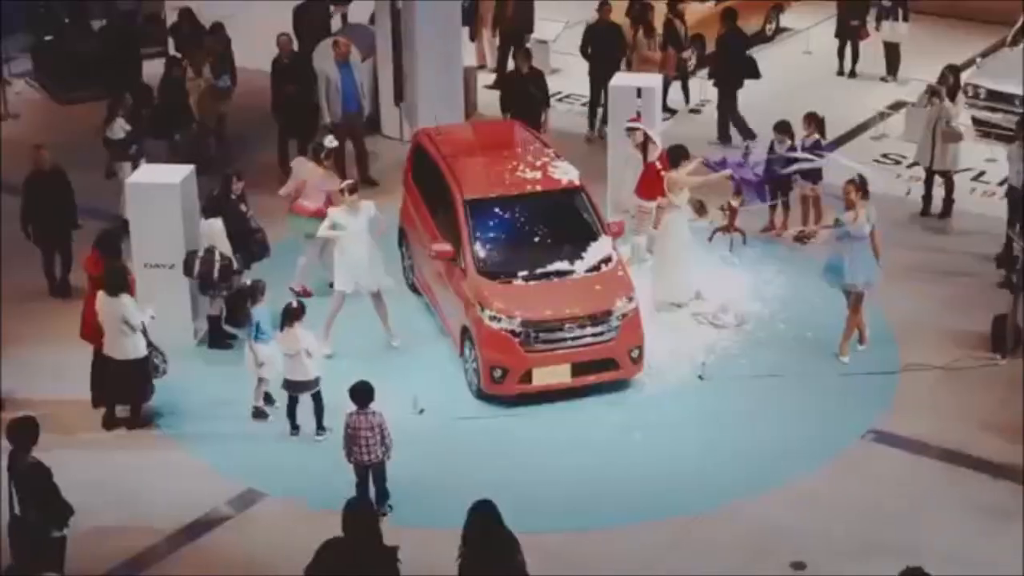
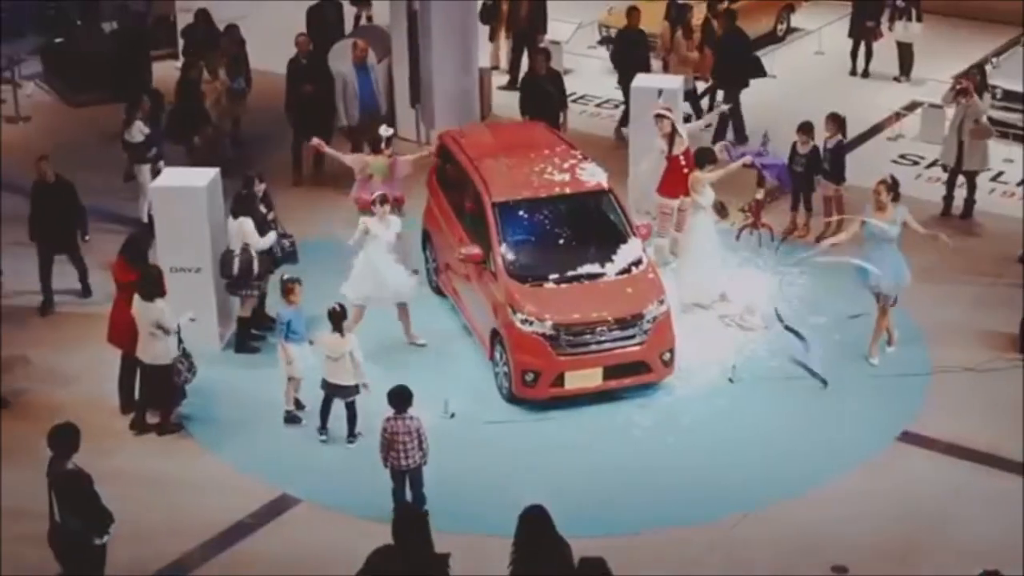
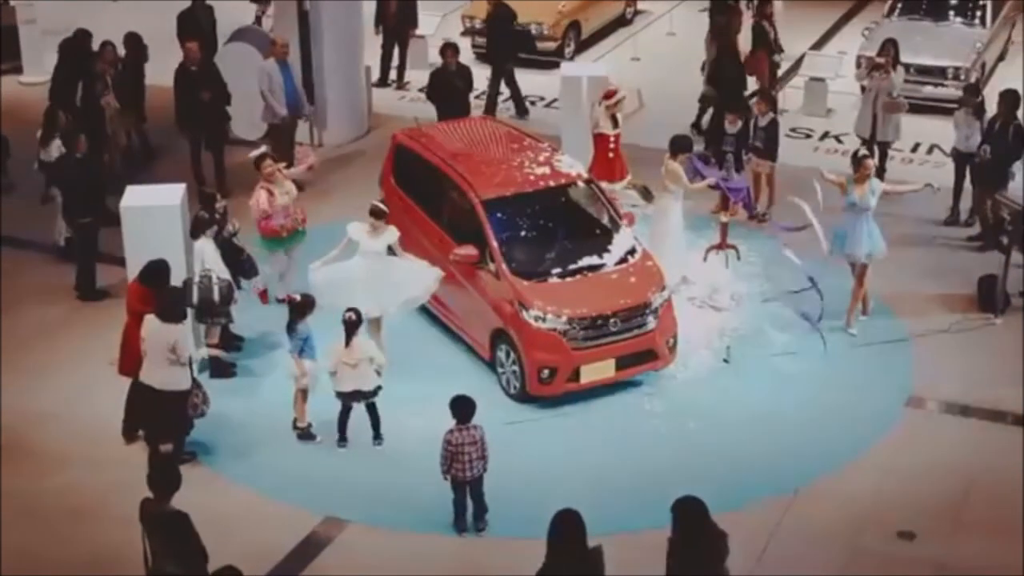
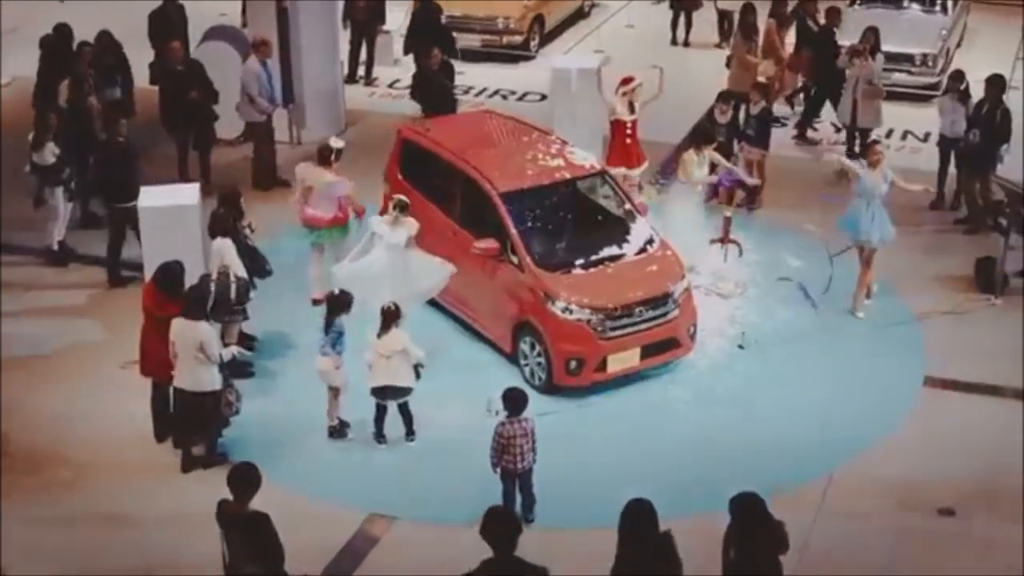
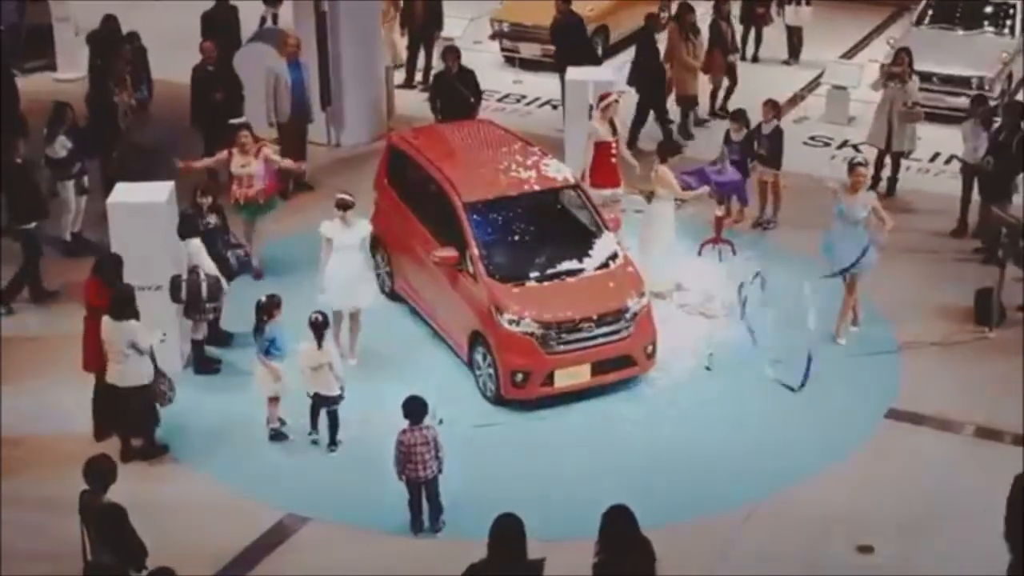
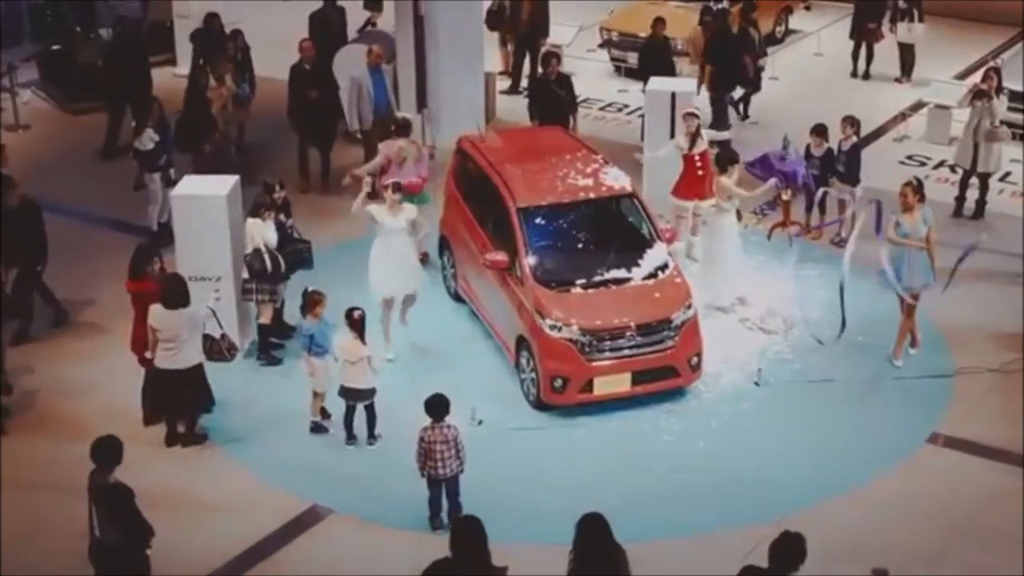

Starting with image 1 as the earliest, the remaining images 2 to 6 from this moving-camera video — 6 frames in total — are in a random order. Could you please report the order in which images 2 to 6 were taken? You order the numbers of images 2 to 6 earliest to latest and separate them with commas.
2, 6, 5, 3, 4
